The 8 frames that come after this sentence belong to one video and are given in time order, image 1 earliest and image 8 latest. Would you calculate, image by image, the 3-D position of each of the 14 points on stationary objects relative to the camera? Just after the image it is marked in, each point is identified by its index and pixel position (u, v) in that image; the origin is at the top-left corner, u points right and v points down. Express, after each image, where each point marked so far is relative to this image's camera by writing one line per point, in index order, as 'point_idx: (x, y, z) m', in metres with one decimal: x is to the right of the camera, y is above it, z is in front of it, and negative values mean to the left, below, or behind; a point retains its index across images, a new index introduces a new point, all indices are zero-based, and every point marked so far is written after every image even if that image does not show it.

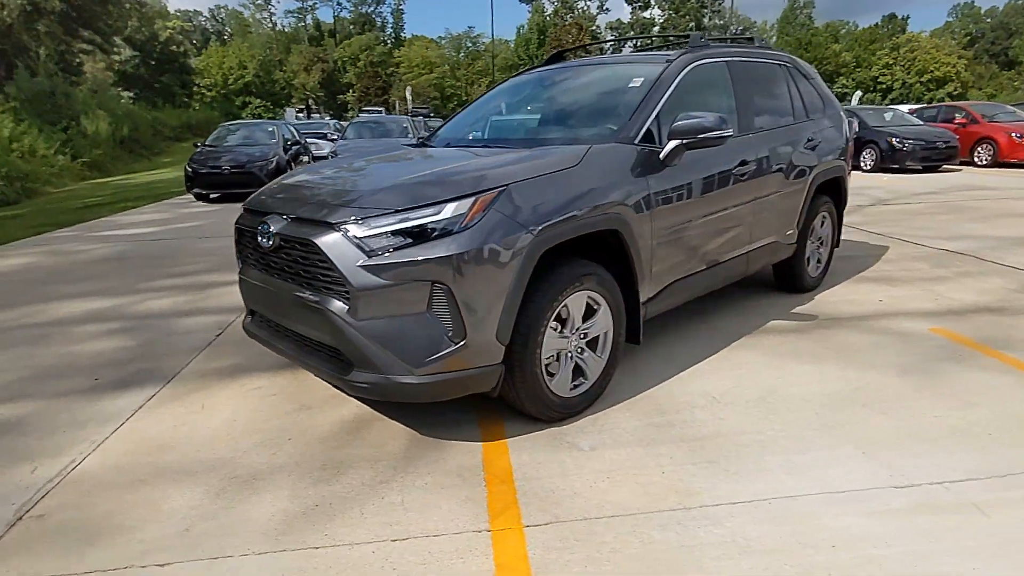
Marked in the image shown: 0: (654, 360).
0: (+1.0, -0.5, +4.6) m
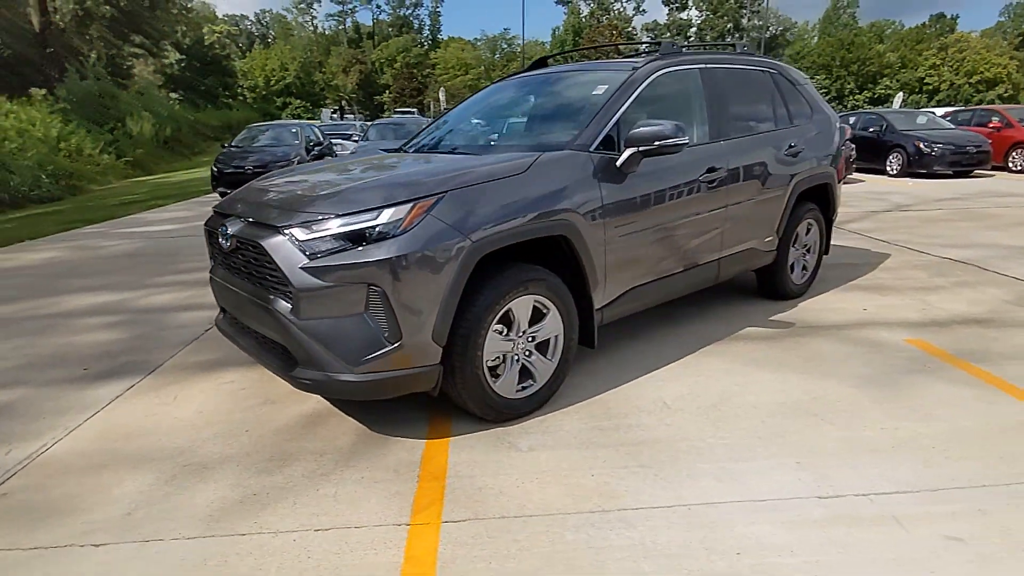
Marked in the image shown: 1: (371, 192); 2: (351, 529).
0: (+0.7, -0.5, +4.6) m
1: (-0.7, +0.5, +3.4) m
2: (-0.7, -1.1, +2.9) m
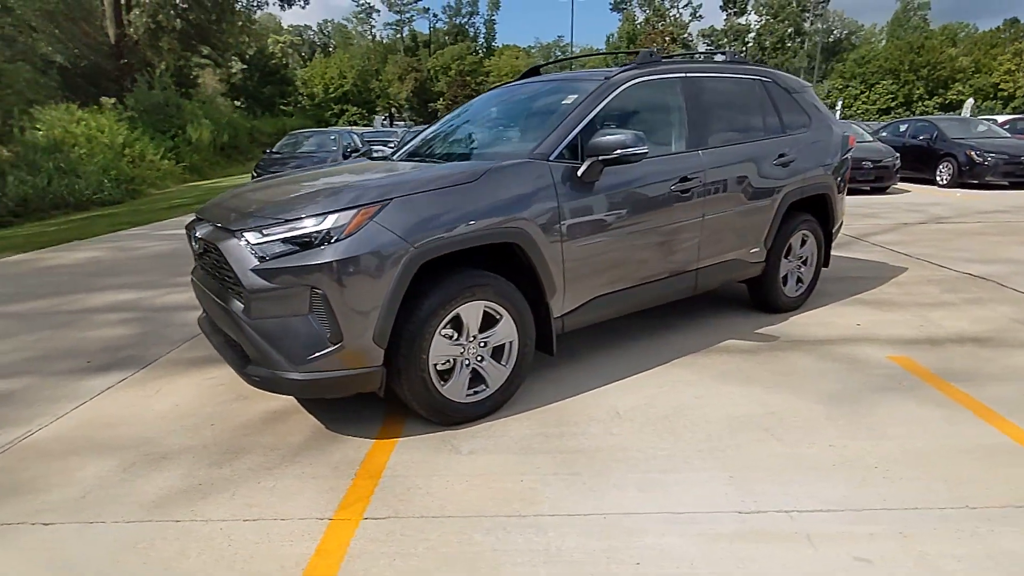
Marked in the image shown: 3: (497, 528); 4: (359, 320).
0: (+0.5, -0.6, +4.6) m
1: (-1.0, +0.5, +3.5) m
2: (-1.1, -1.1, +3.0) m
3: (-0.1, -1.1, +2.9) m
4: (-0.8, -0.2, +3.4) m
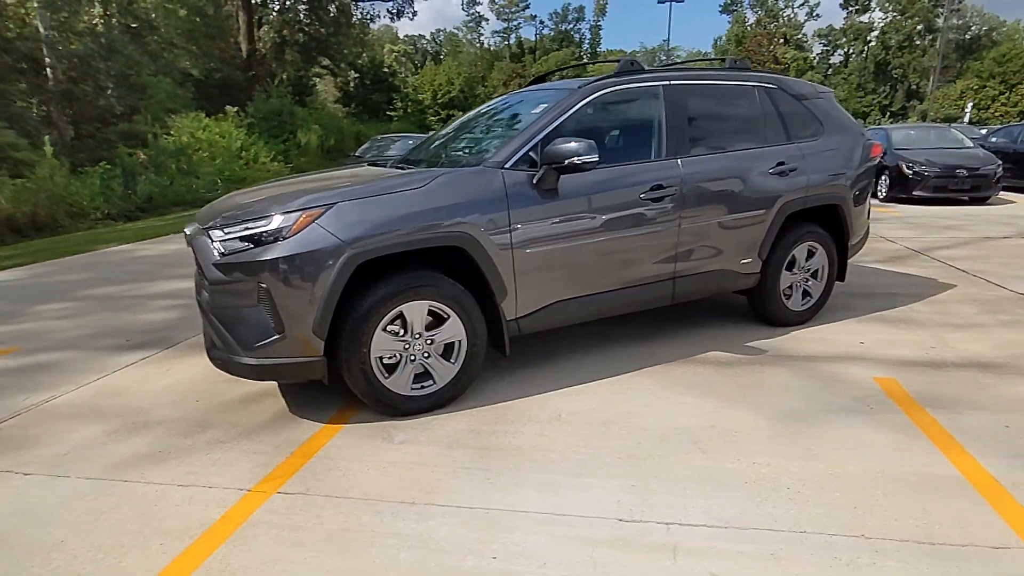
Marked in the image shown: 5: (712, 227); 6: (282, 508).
0: (+0.3, -0.6, +4.7) m
1: (-1.4, +0.5, +3.9) m
2: (-1.6, -1.0, +3.3) m
3: (-0.6, -1.0, +3.1) m
4: (-1.2, -0.1, +3.7) m
5: (+1.5, +0.4, +4.9) m
6: (-1.1, -1.0, +3.2) m
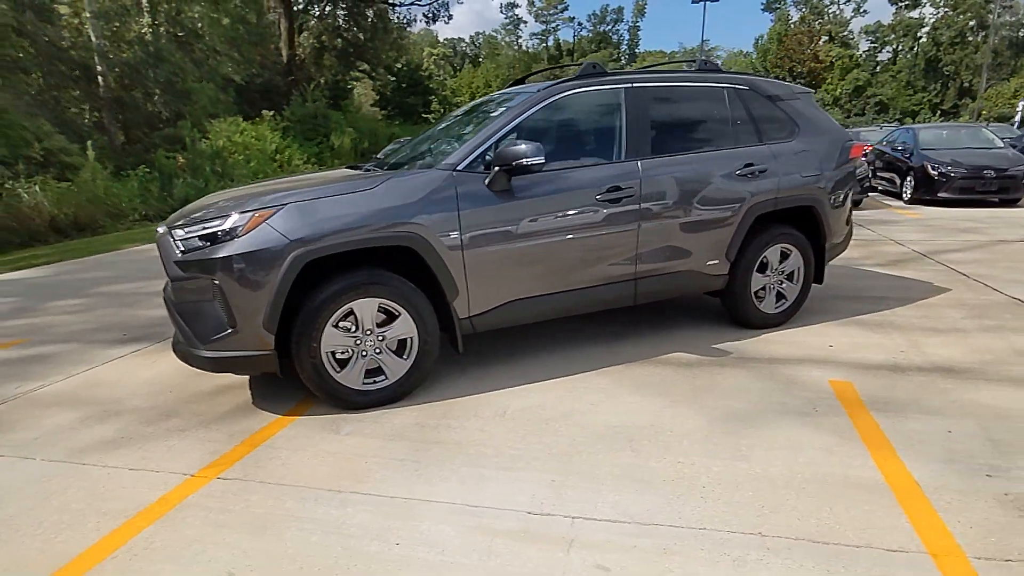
0: (0.0, -0.6, +4.8) m
1: (-1.7, +0.5, +4.1) m
2: (-1.9, -1.0, +3.6) m
3: (-1.0, -1.0, +3.2) m
4: (-1.5, -0.1, +3.9) m
5: (+1.2, +0.4, +4.9) m
6: (-1.5, -1.0, +3.3) m
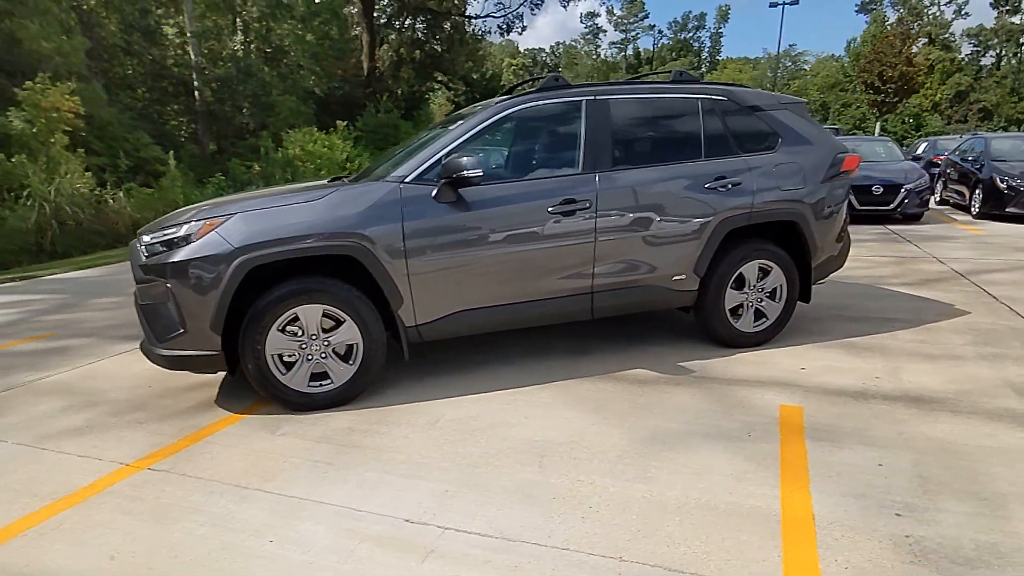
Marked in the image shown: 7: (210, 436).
0: (-0.3, -0.7, +4.9) m
1: (-2.1, +0.5, +4.3) m
2: (-2.4, -1.0, +3.9) m
3: (-1.5, -1.1, +3.4) m
4: (-2.0, -0.1, +4.2) m
5: (+0.9, +0.3, +4.8) m
6: (-2.0, -1.0, +3.6) m
7: (-1.9, -0.9, +4.1) m
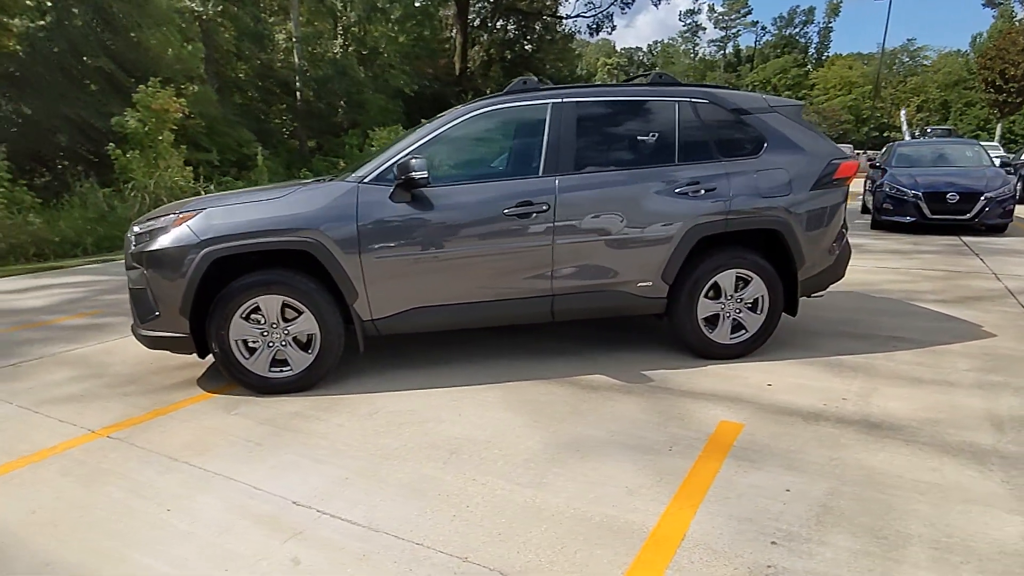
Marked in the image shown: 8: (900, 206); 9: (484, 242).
0: (-0.6, -0.6, +5.0) m
1: (-2.4, +0.6, +4.7) m
2: (-2.9, -0.9, +4.3) m
3: (-2.0, -1.0, +3.7) m
4: (-2.3, -0.1, +4.5) m
5: (+0.6, +0.3, +4.7) m
6: (-2.5, -1.0, +4.0) m
7: (-2.3, -0.8, +4.5) m
8: (+6.3, +1.3, +10.8) m
9: (-0.2, +0.3, +4.6) m
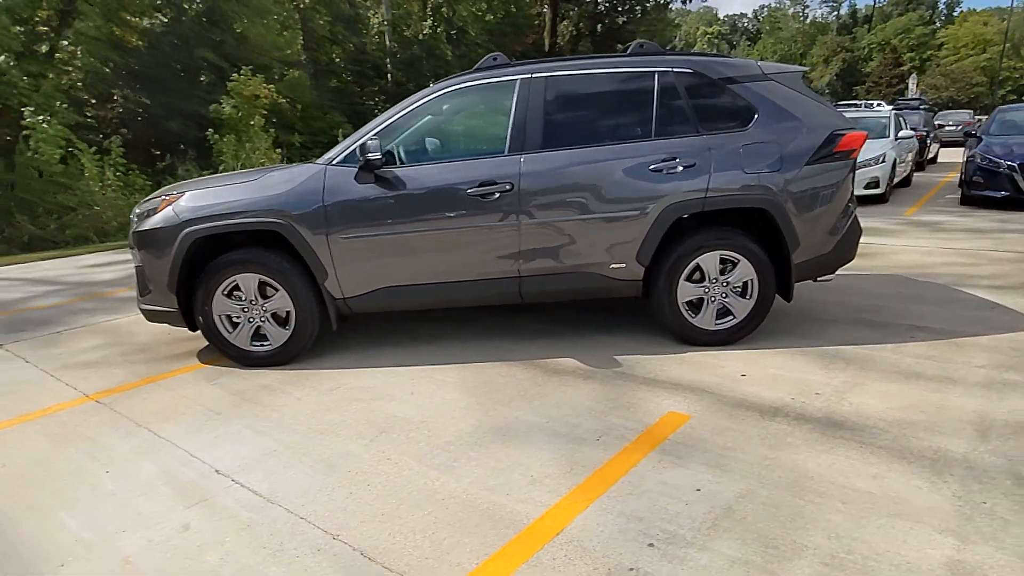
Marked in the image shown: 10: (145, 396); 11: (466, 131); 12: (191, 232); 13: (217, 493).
0: (-0.8, -0.5, +5.0) m
1: (-2.6, +0.8, +5.0) m
2: (-3.1, -0.7, +4.7) m
3: (-2.4, -0.9, +4.0) m
4: (-2.6, +0.1, +4.8) m
5: (+0.4, +0.4, +4.6) m
6: (-2.8, -0.8, +4.3) m
7: (-2.5, -0.7, +4.8) m
8: (+7.0, +1.6, +9.6) m
9: (-0.4, +0.5, +4.6) m
10: (-2.5, -0.7, +4.5) m
11: (-0.2, +1.1, +4.6) m
12: (-2.2, +0.4, +4.7) m
13: (-1.4, -1.0, +3.2) m
